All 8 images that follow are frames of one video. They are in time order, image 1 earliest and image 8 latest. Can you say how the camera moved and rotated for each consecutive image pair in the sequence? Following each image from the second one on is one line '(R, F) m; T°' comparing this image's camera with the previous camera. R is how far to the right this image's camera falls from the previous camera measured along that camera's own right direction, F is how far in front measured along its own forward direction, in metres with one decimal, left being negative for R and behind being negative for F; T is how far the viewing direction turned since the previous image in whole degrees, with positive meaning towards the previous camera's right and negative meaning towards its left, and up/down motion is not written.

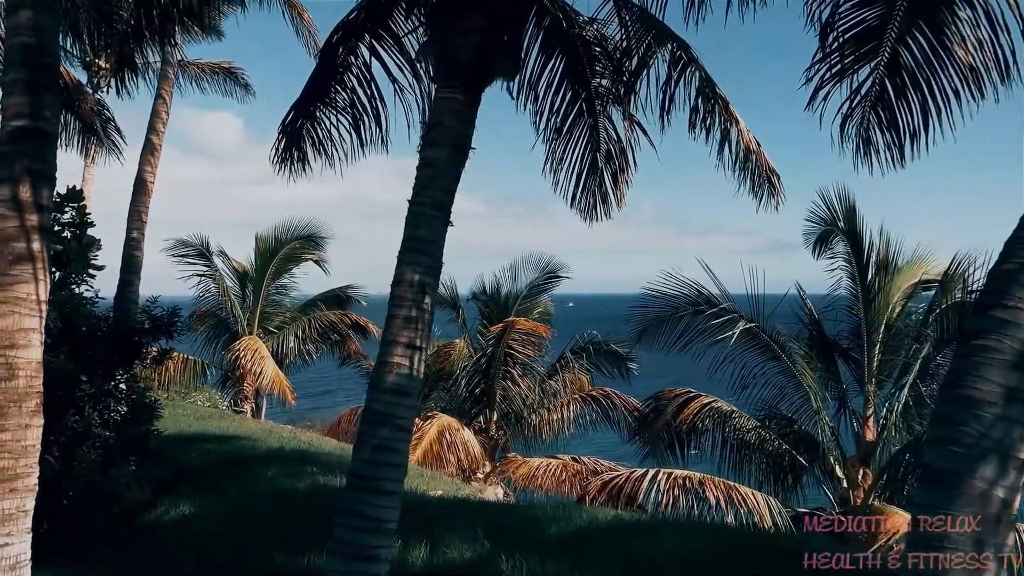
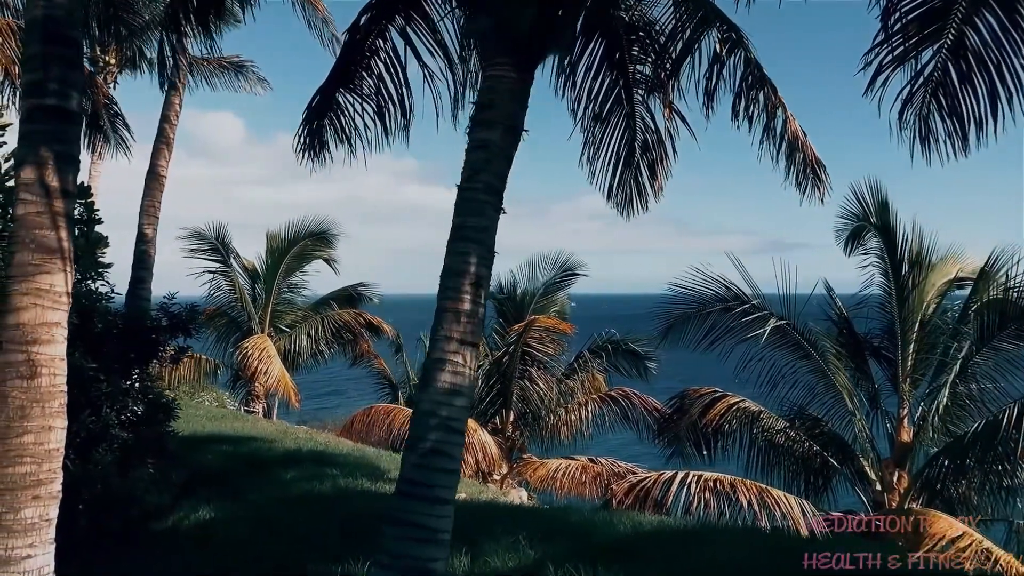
(-0.3, +0.3) m; 0°
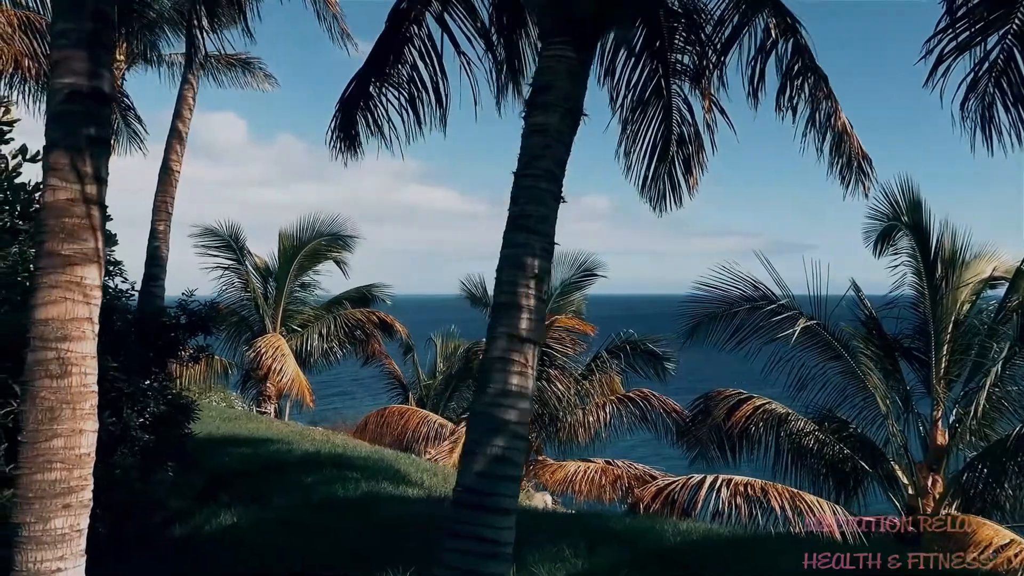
(-0.3, +0.2) m; 0°
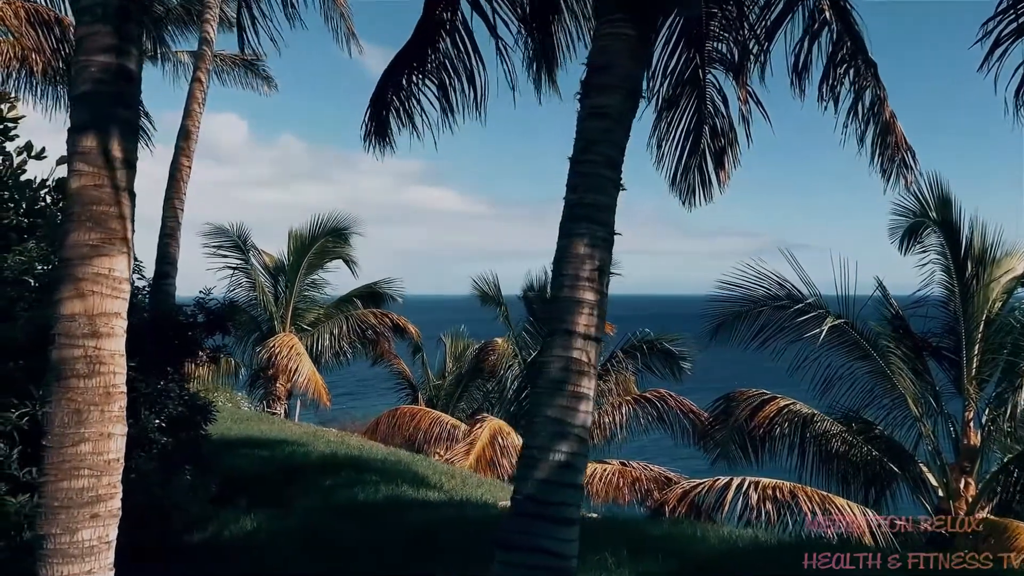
(-0.2, +0.2) m; 0°
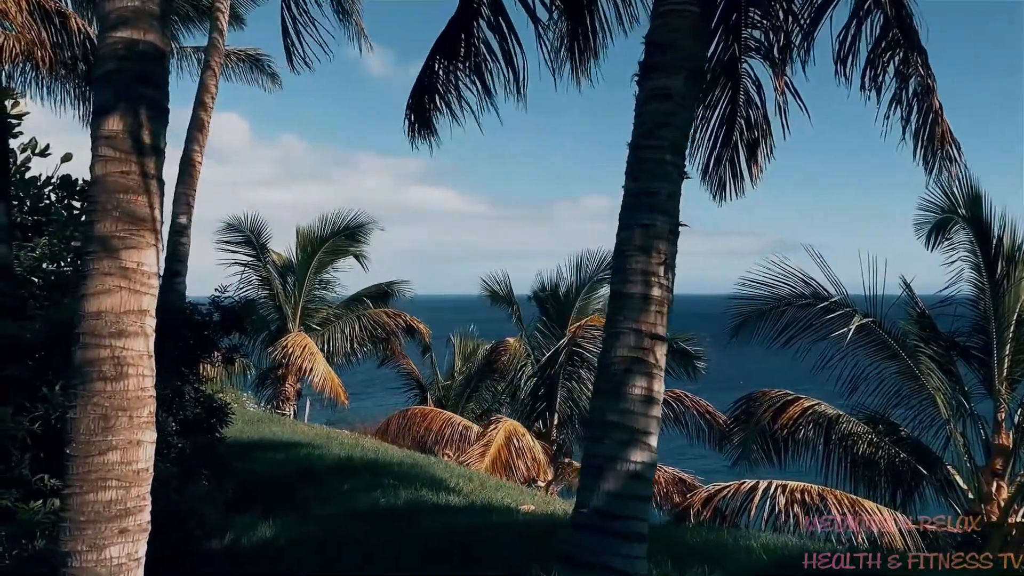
(-0.2, +0.2) m; 0°
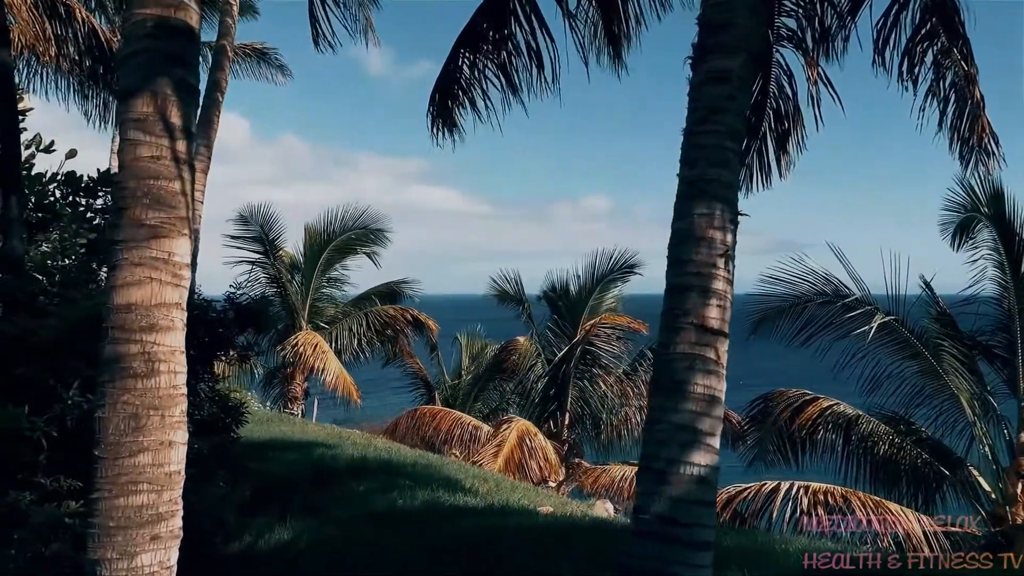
(-0.2, +0.2) m; 0°
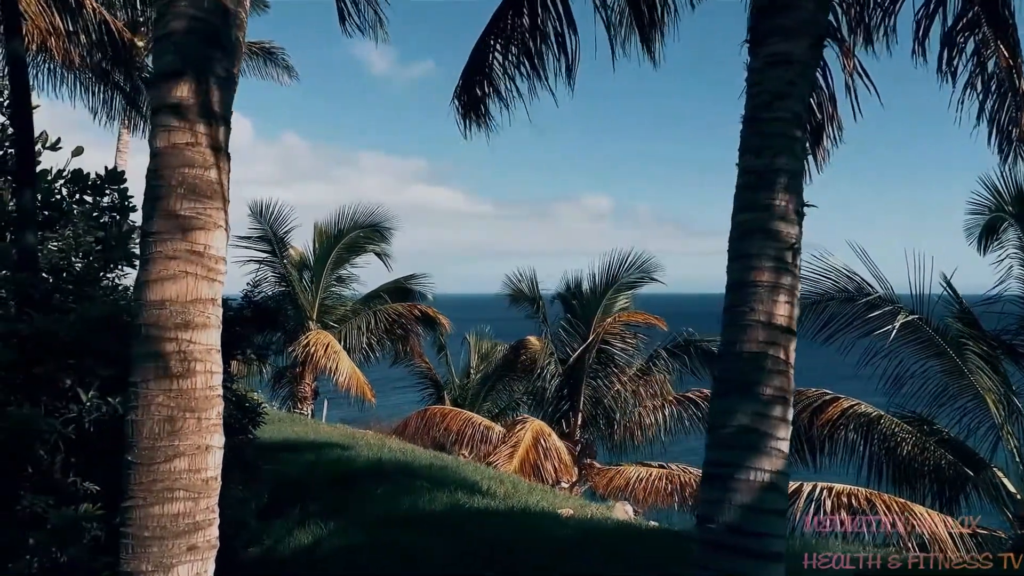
(-0.2, +0.2) m; 0°
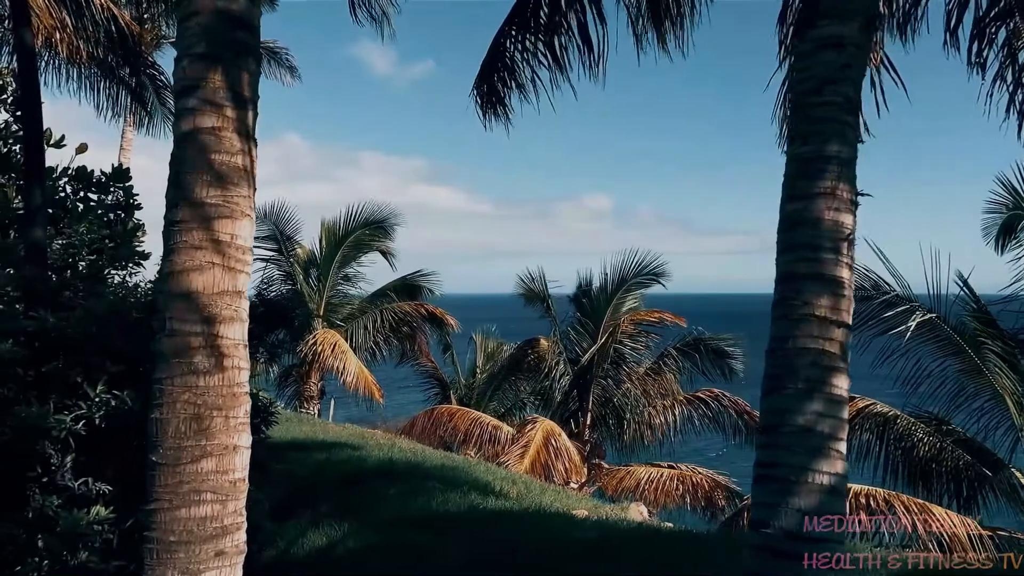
(-0.1, +0.1) m; 0°
